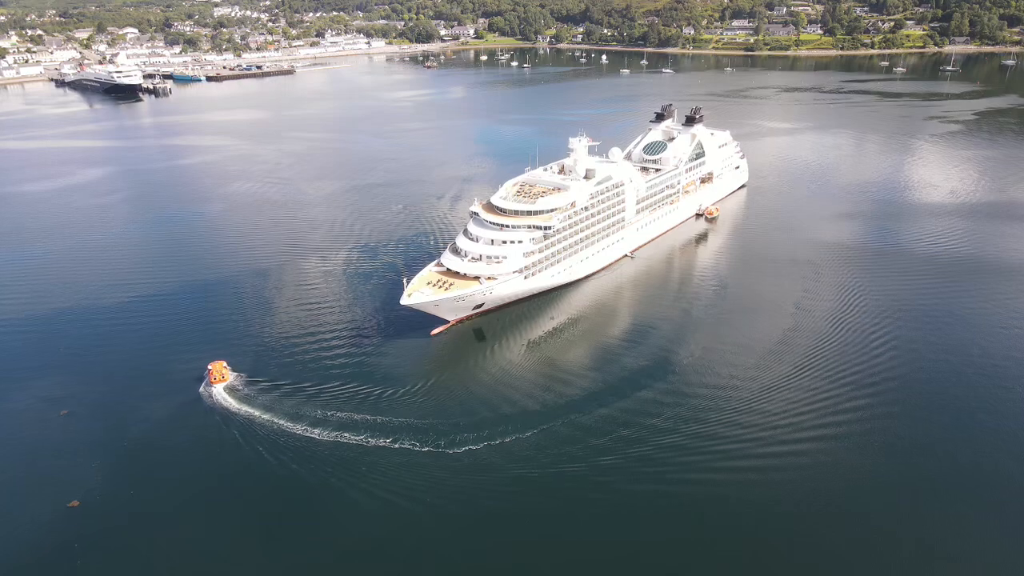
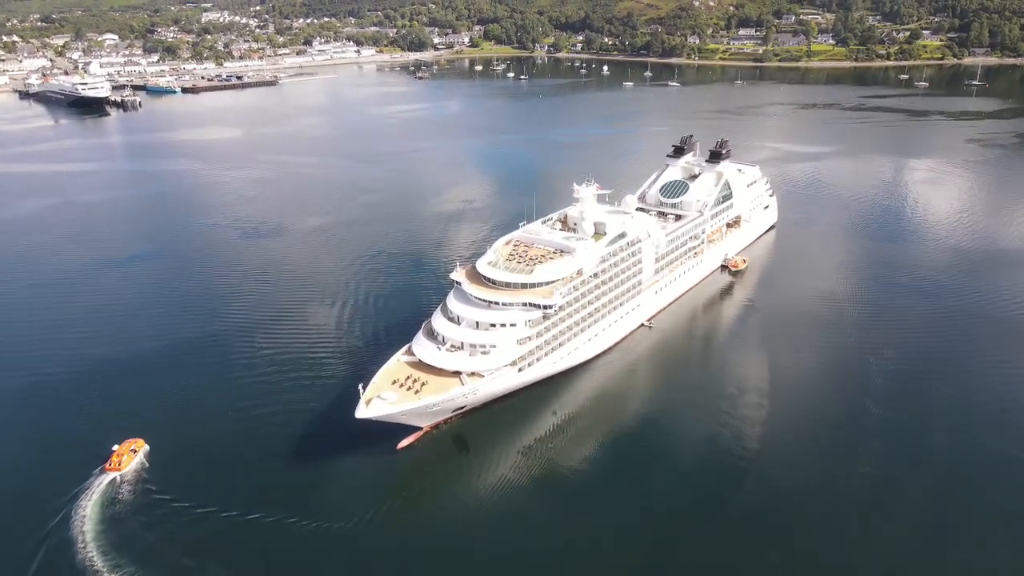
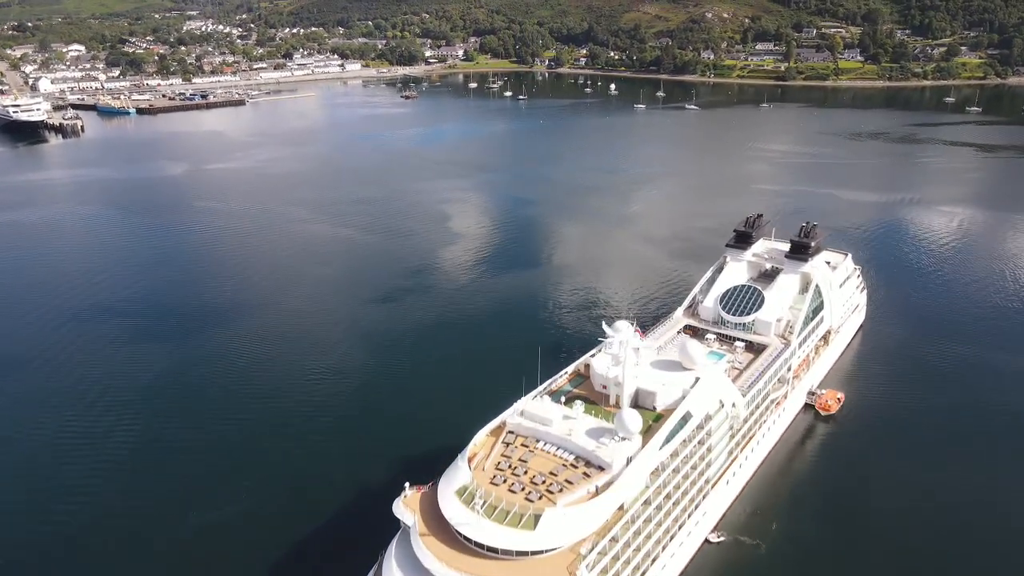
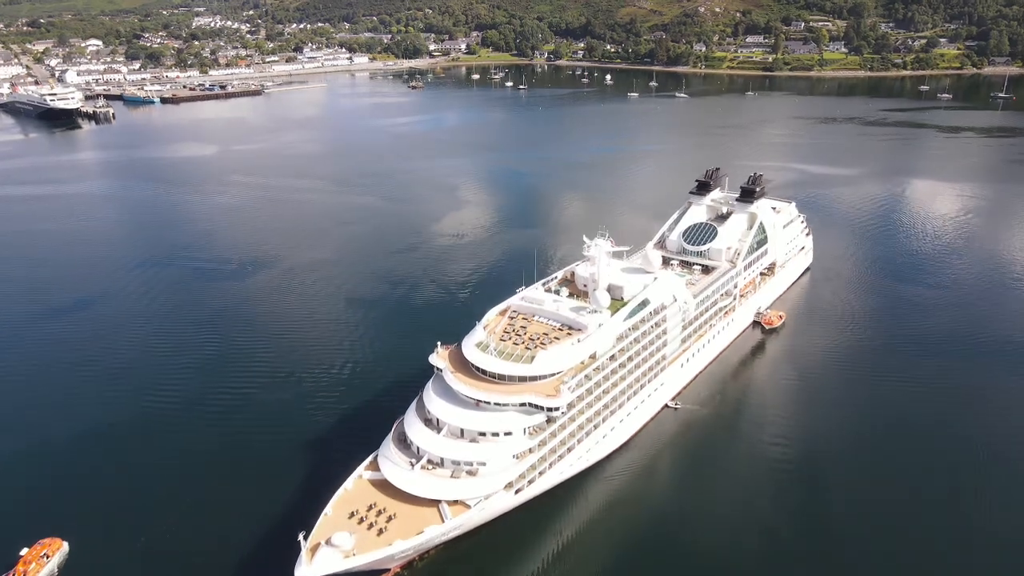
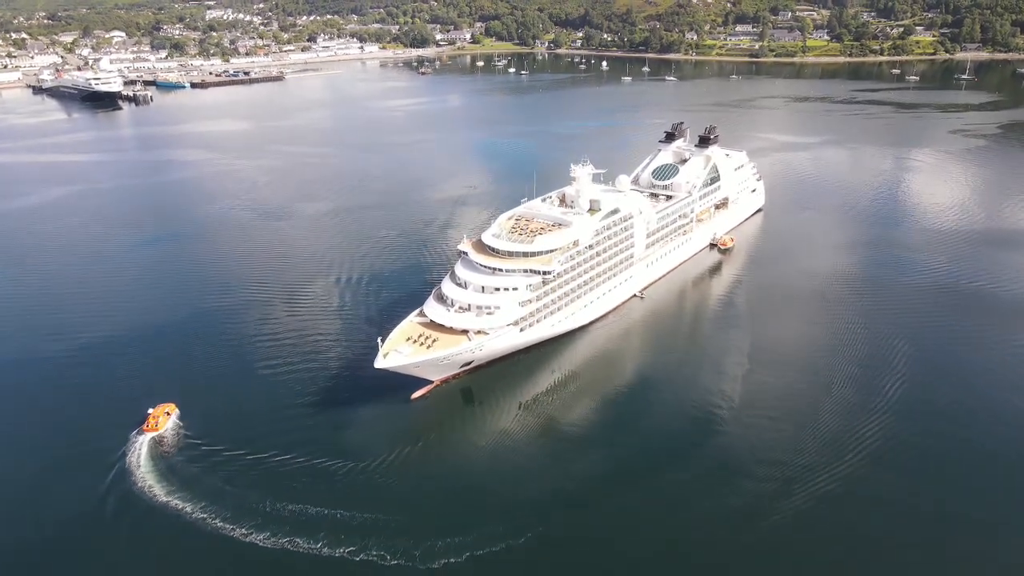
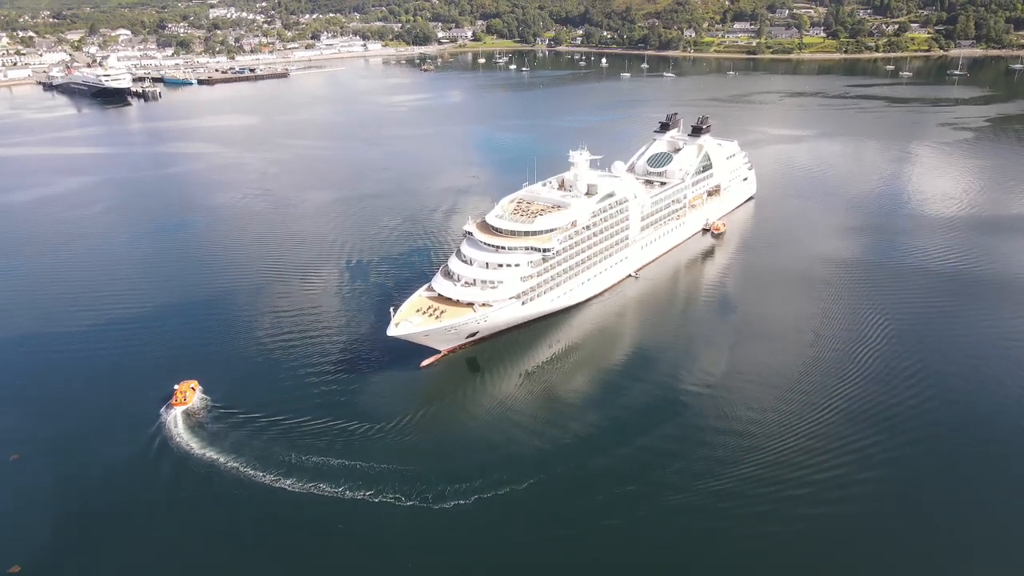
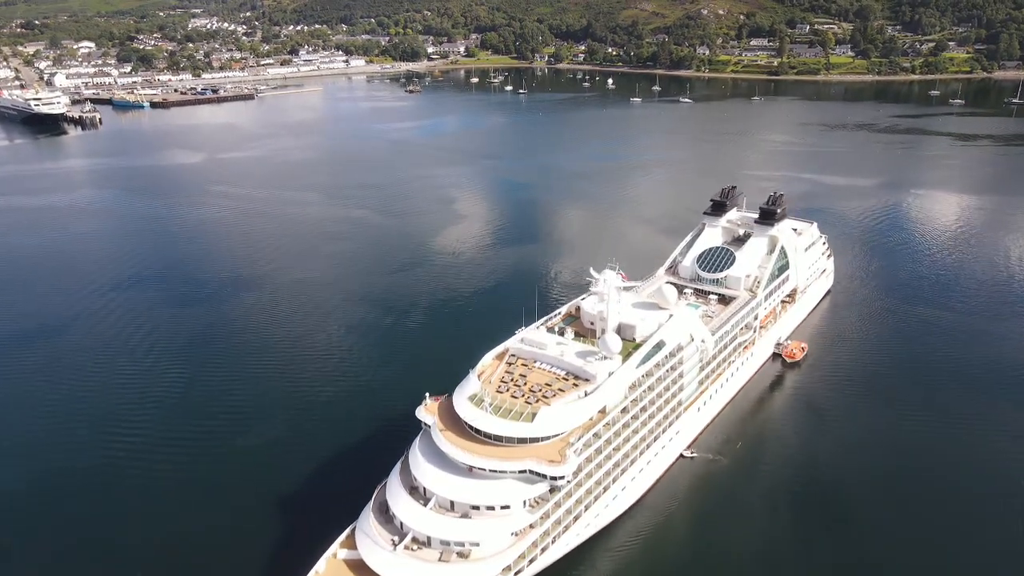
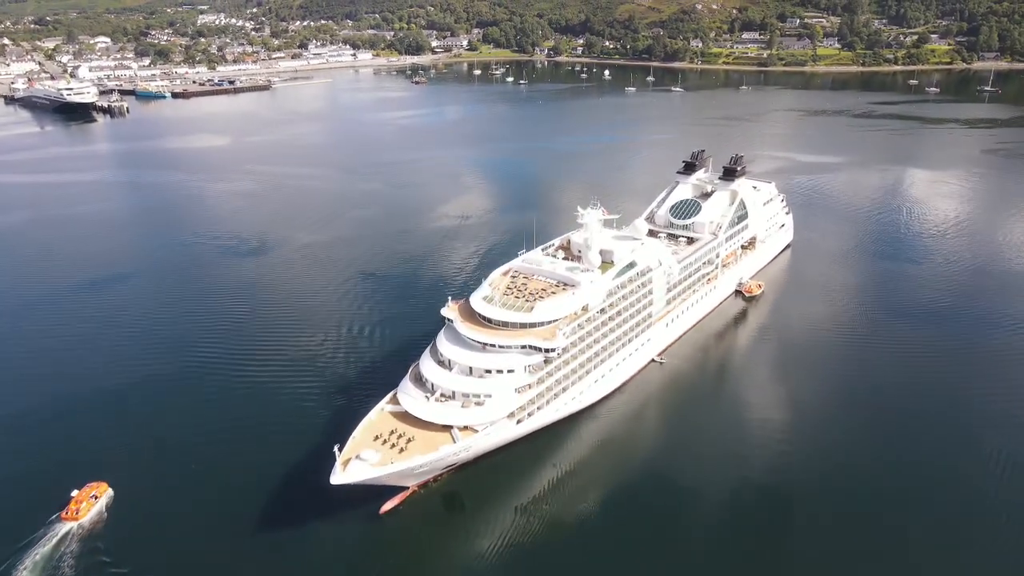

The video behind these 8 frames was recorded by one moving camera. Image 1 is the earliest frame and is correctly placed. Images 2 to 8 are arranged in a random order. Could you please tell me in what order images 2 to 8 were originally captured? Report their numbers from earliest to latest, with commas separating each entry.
6, 5, 2, 8, 4, 7, 3
